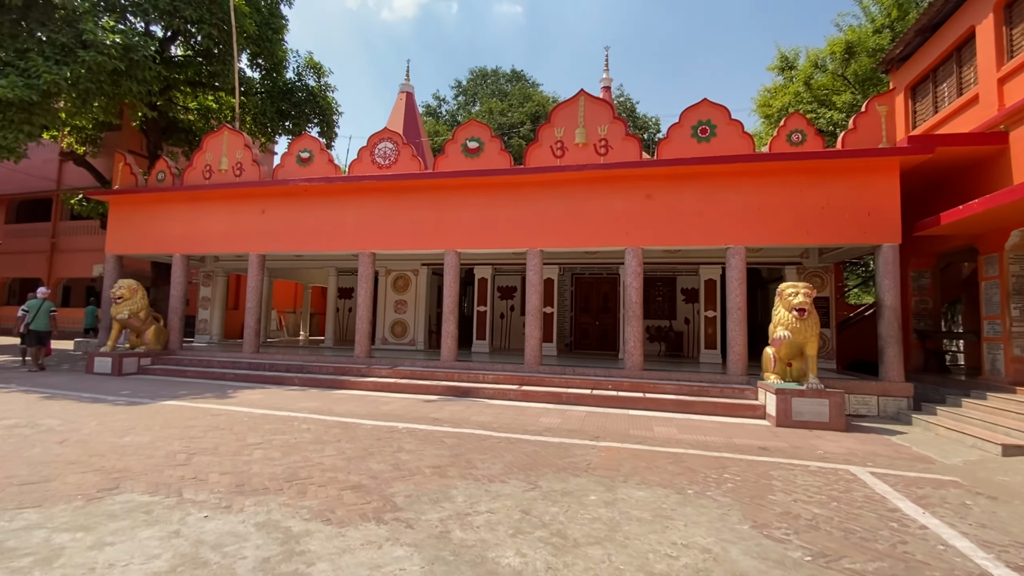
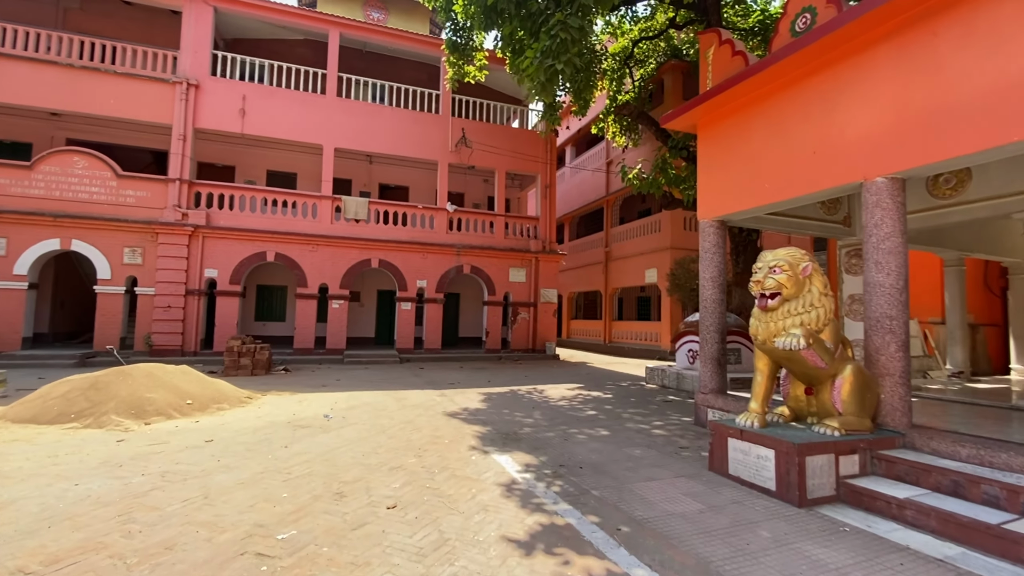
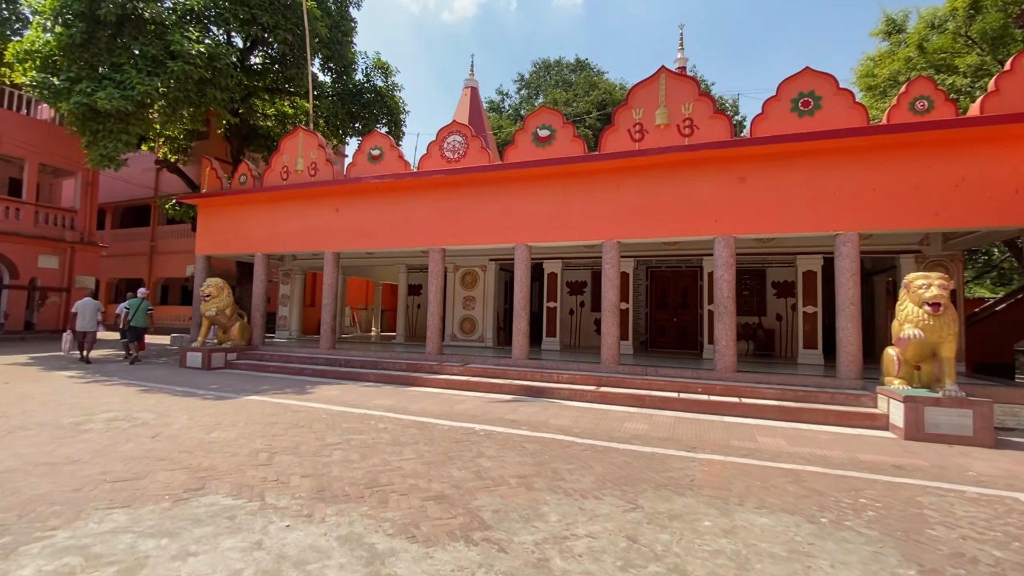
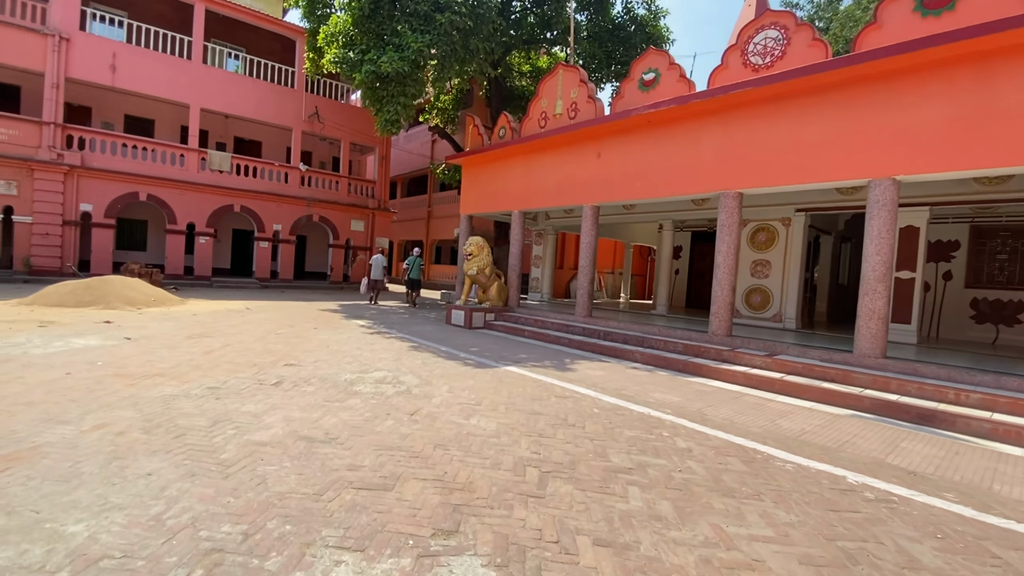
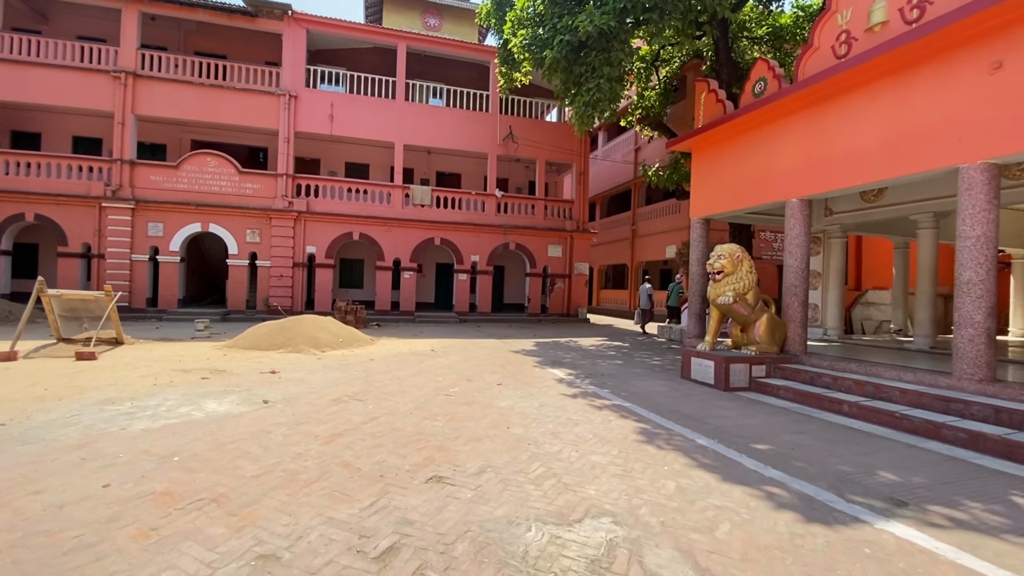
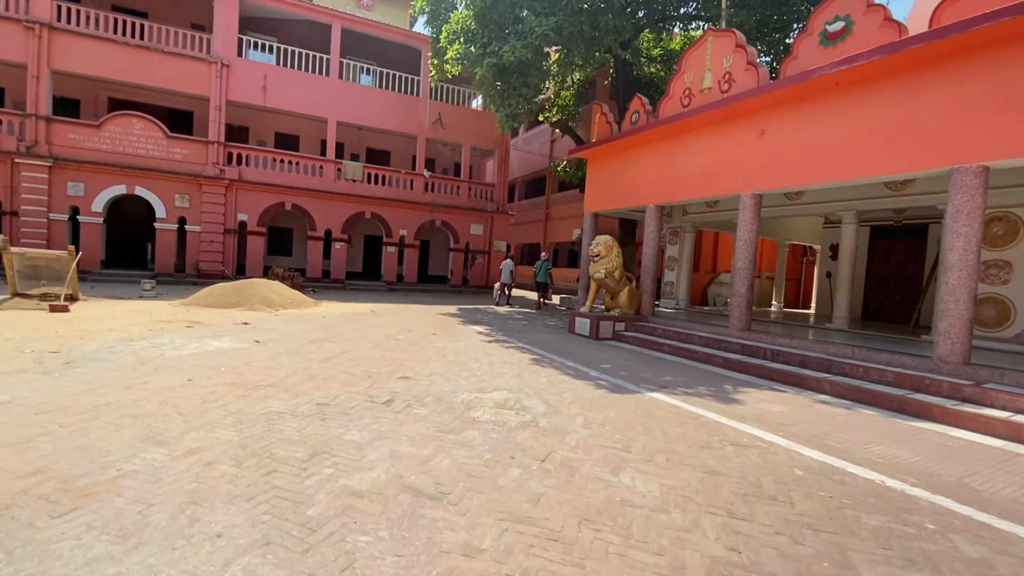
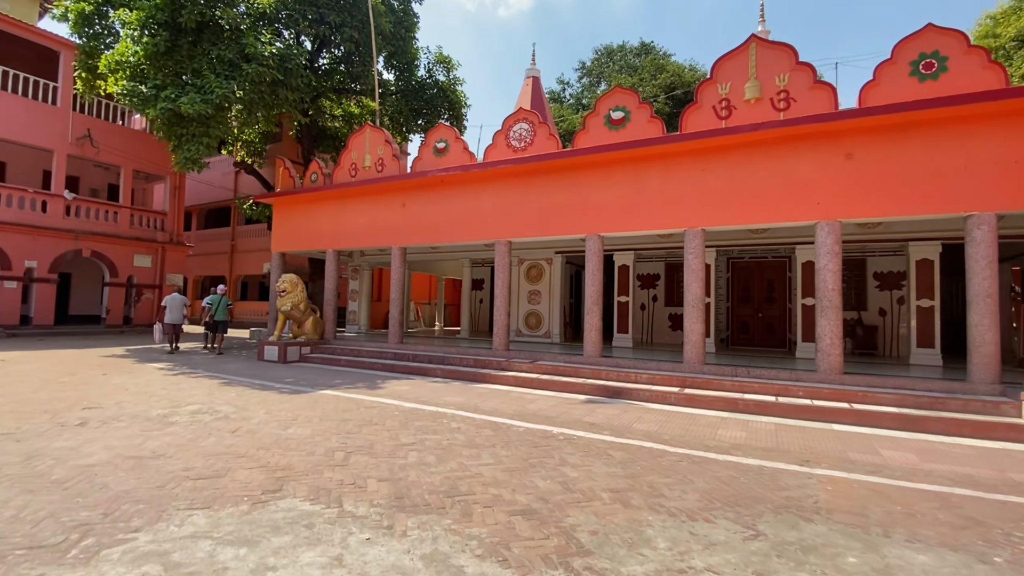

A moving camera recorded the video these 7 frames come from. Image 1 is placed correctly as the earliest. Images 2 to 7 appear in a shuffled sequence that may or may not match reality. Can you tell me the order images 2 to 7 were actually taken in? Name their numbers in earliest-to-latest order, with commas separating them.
3, 7, 4, 6, 5, 2
